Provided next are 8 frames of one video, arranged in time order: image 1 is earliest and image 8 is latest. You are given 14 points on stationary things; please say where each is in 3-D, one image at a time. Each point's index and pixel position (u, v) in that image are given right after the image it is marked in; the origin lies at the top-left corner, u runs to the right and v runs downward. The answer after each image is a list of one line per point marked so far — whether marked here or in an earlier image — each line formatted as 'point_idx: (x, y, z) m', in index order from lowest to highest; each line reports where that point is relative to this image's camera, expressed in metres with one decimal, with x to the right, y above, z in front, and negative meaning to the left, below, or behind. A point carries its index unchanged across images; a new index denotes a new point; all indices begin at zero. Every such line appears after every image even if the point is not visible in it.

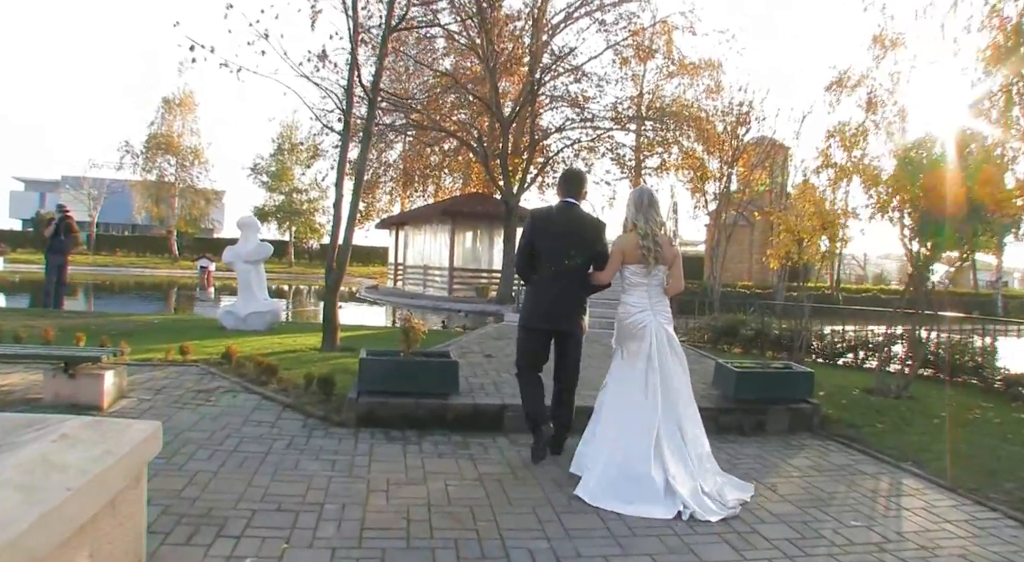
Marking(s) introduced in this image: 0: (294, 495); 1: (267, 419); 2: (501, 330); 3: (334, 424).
0: (-1.3, -1.3, +3.6) m
1: (-2.1, -1.2, +5.1) m
2: (-0.2, -0.7, +8.6) m
3: (-1.5, -1.2, +4.9) m
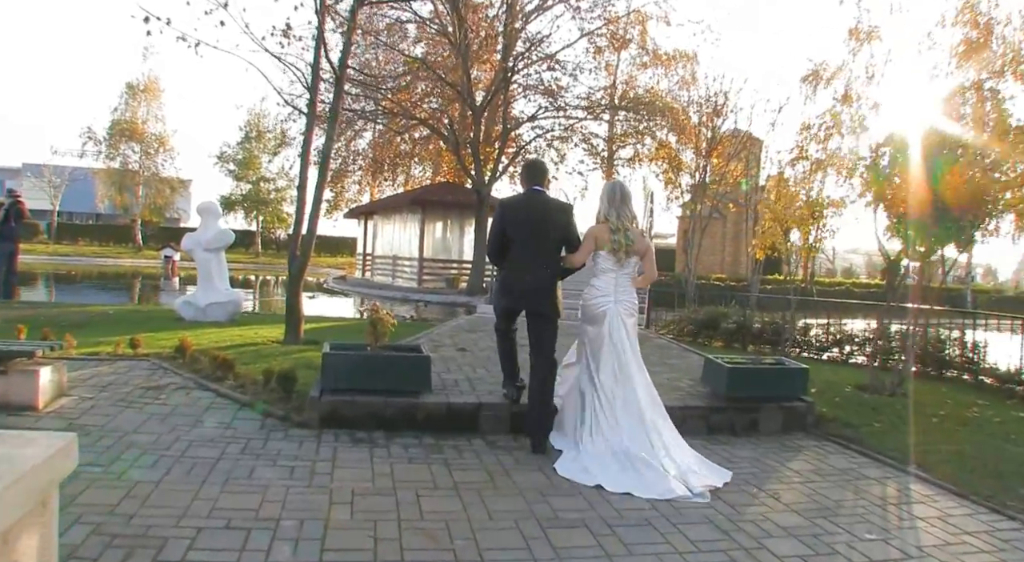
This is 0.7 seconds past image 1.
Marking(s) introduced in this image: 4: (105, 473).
0: (-1.5, -1.2, +3.2) m
1: (-2.3, -1.1, +4.6) m
2: (-0.5, -0.6, +8.2) m
3: (-1.7, -1.1, +4.4) m
4: (-2.5, -1.2, +3.6) m
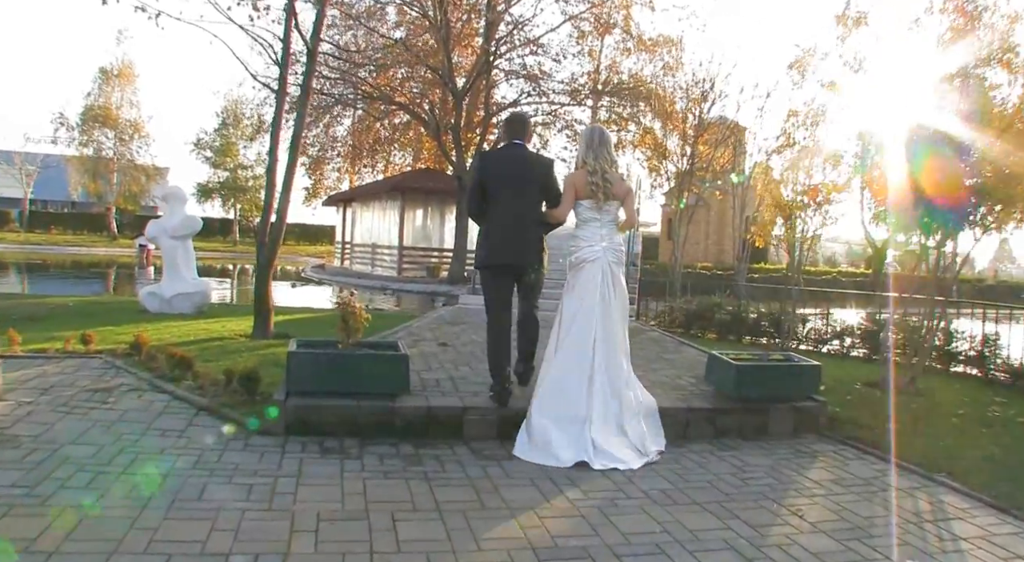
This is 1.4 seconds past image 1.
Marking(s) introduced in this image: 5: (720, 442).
0: (-1.5, -1.2, +2.7) m
1: (-2.4, -1.0, +4.1) m
2: (-0.7, -0.5, +7.8) m
3: (-1.7, -1.0, +4.0) m
4: (-2.6, -1.1, +3.1) m
5: (+1.6, -1.2, +4.4) m
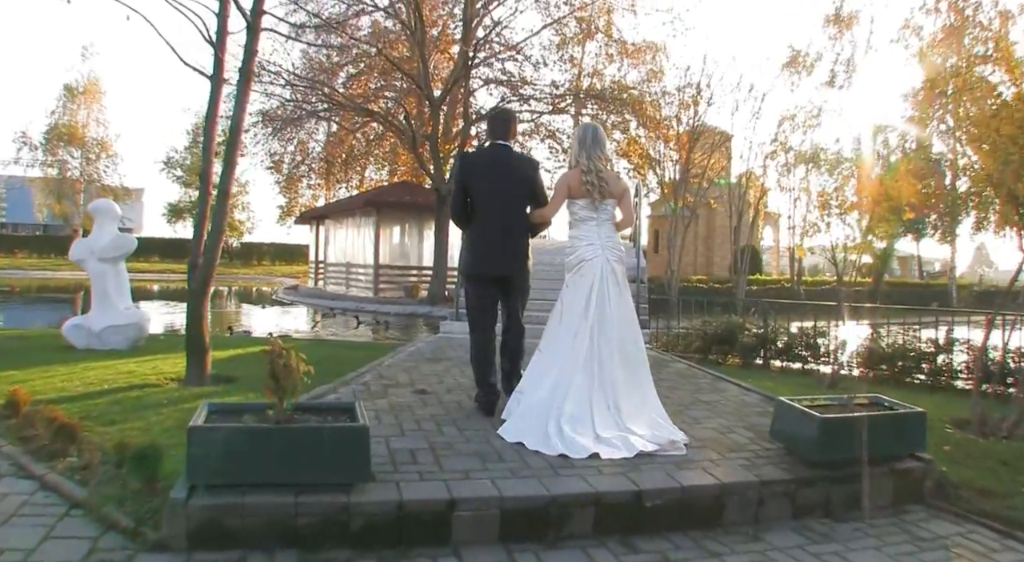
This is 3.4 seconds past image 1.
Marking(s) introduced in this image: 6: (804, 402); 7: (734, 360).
0: (-1.4, -1.4, +1.4) m
1: (-2.3, -1.2, +2.8) m
2: (-0.8, -0.7, +6.5) m
3: (-1.7, -1.2, +2.7) m
4: (-2.5, -1.3, +1.8) m
5: (+1.6, -1.3, +3.2) m
6: (+1.8, -0.8, +3.6) m
7: (+3.4, -1.2, +8.7) m
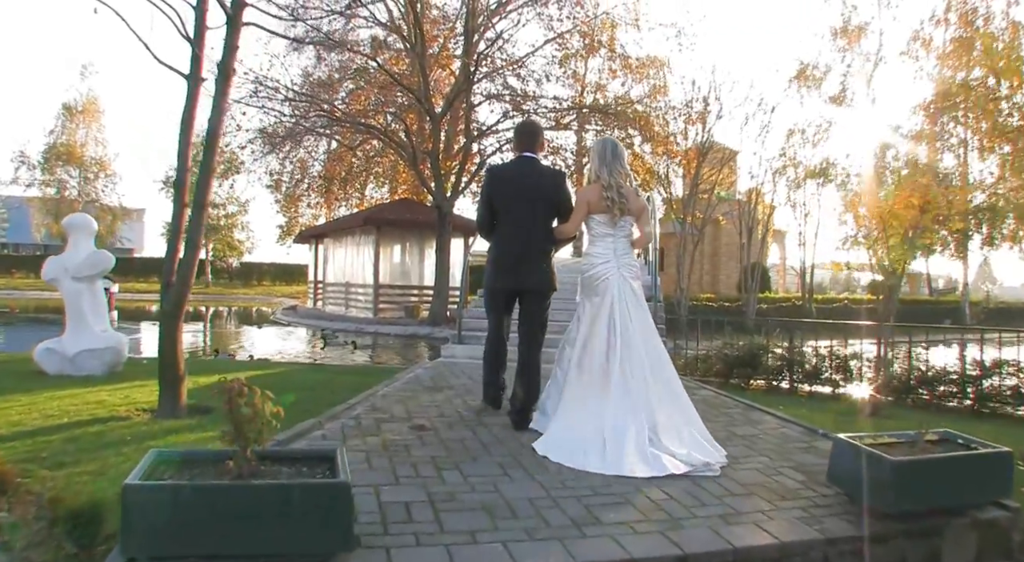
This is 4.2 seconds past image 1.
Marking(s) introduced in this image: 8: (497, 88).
0: (-1.3, -1.4, +0.8) m
1: (-2.3, -1.3, +2.2) m
2: (-0.8, -0.9, +6.0) m
3: (-1.6, -1.3, +2.1) m
4: (-2.4, -1.4, +1.2) m
5: (+1.7, -1.4, +2.6) m
6: (+1.9, -0.9, +3.1) m
7: (+3.5, -1.5, +8.1) m
8: (-0.5, +6.2, +18.6) m
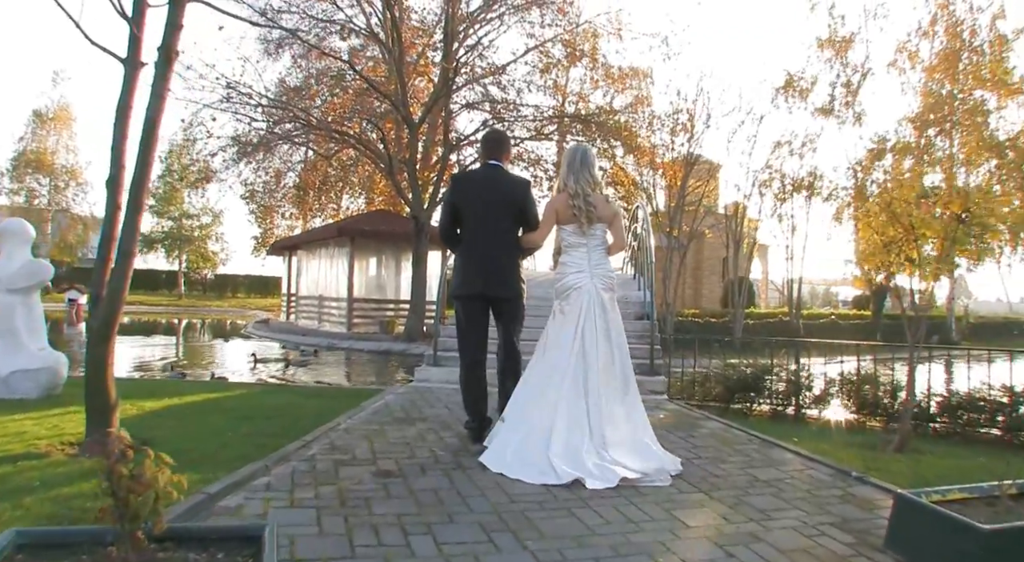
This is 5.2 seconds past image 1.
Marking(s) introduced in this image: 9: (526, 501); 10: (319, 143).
0: (-1.3, -1.4, +0.2) m
1: (-2.3, -1.4, +1.5) m
2: (-0.9, -1.1, +5.3) m
3: (-1.6, -1.4, +1.4) m
4: (-2.4, -1.4, +0.5) m
5: (+1.6, -1.5, +2.0) m
6: (+1.8, -0.9, +2.5) m
7: (+3.3, -1.7, +7.6) m
8: (-1.1, +5.8, +18.1) m
9: (+0.1, -1.1, +2.9) m
10: (-6.4, +4.6, +19.4) m
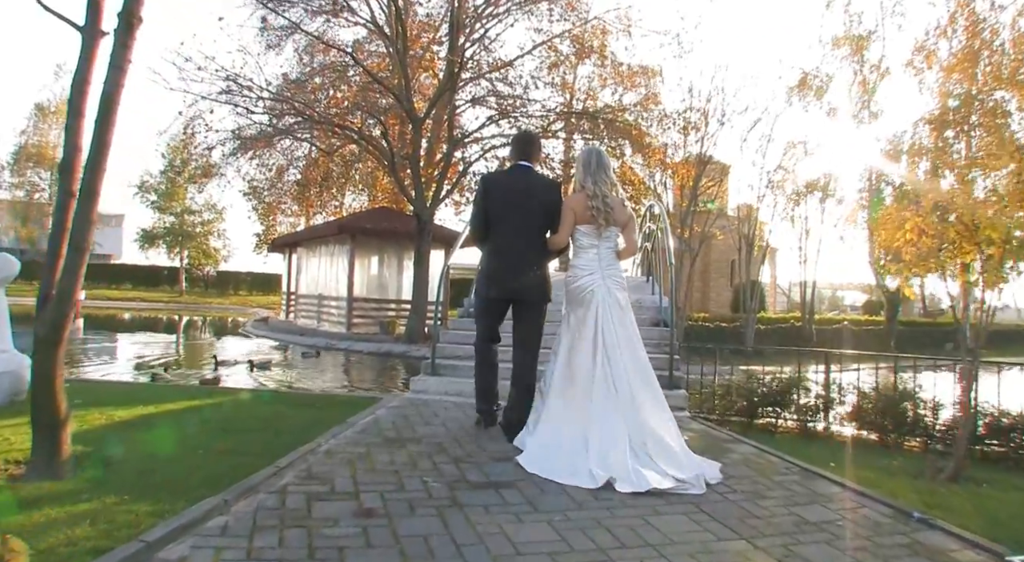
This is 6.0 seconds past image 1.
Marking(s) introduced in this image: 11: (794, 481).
0: (-1.3, -1.4, -0.3) m
1: (-2.3, -1.4, +1.0) m
2: (-0.9, -1.1, +4.8) m
3: (-1.6, -1.4, +0.9) m
4: (-2.4, -1.4, 0.0) m
5: (+1.6, -1.5, +1.5) m
6: (+1.9, -1.0, +2.0) m
7: (+3.3, -1.8, +7.1) m
8: (-0.9, +5.8, +17.6) m
9: (+0.1, -1.1, +2.4) m
10: (-6.3, +4.7, +18.9) m
11: (+1.7, -1.2, +3.5) m
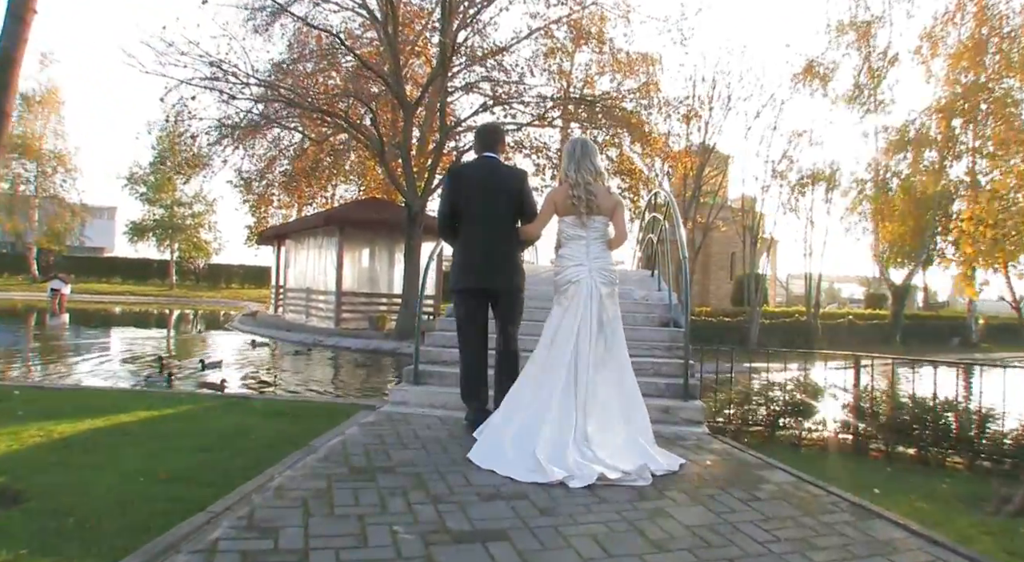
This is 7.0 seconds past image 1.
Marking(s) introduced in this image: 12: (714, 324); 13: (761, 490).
0: (-1.3, -1.5, -1.0) m
1: (-2.3, -1.4, +0.4) m
2: (-0.9, -1.1, +4.2) m
3: (-1.6, -1.4, +0.3) m
4: (-2.4, -1.4, -0.7) m
5: (+1.6, -1.5, +0.9) m
6: (+1.8, -1.0, +1.4) m
7: (+3.2, -1.7, +6.5) m
8: (-1.1, +5.9, +16.9) m
9: (+0.1, -1.1, +1.8) m
10: (-6.5, +4.9, +18.2) m
11: (+1.6, -1.2, +2.9) m
12: (+6.1, -1.3, +18.0) m
13: (+1.4, -1.2, +3.3) m
